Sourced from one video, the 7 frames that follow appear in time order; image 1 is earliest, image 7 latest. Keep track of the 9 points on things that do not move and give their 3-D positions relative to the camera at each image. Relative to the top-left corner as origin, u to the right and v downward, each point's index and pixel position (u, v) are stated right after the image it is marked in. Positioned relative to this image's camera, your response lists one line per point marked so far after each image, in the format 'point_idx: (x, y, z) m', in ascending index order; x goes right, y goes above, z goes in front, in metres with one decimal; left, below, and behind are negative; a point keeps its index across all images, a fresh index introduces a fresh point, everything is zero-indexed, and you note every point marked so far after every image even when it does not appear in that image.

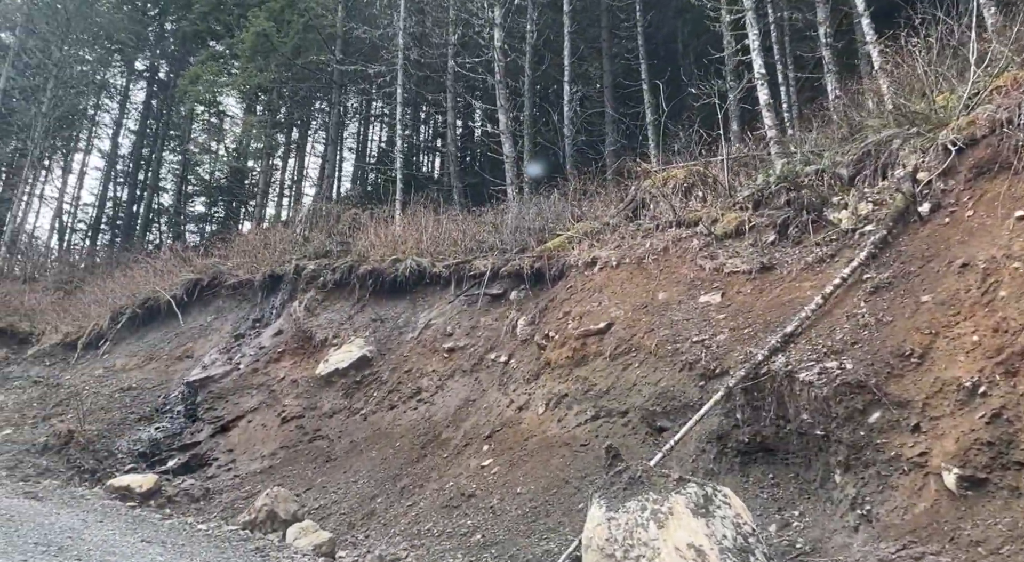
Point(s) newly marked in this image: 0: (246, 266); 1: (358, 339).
0: (-5.2, +0.3, +15.1) m
1: (-2.4, -0.9, +11.6) m
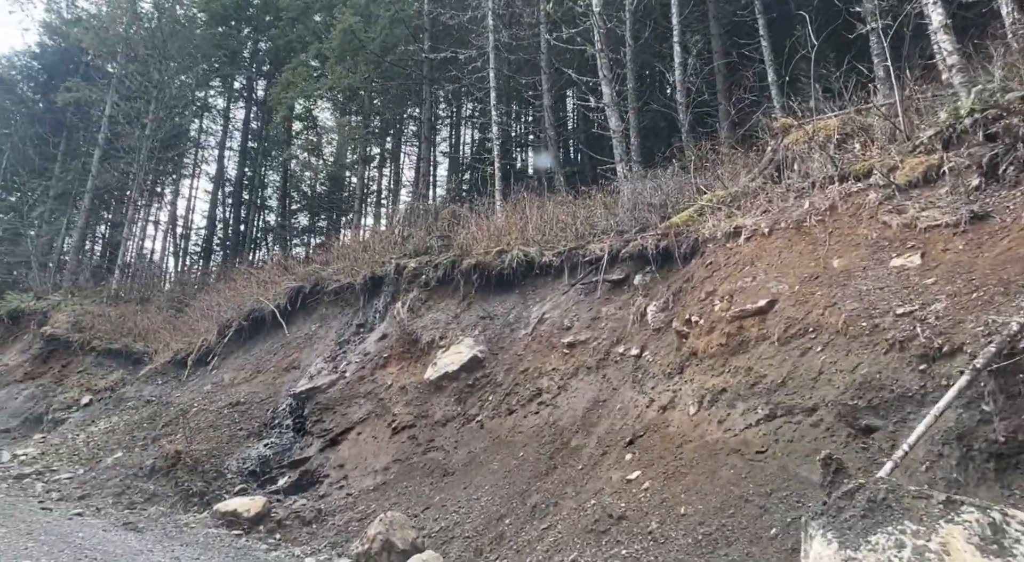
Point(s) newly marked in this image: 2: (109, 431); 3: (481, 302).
0: (-3.1, +0.2, +14.4) m
1: (-0.6, -0.8, +10.6) m
2: (-6.7, -2.5, +12.7) m
3: (-0.5, -0.3, +11.3) m
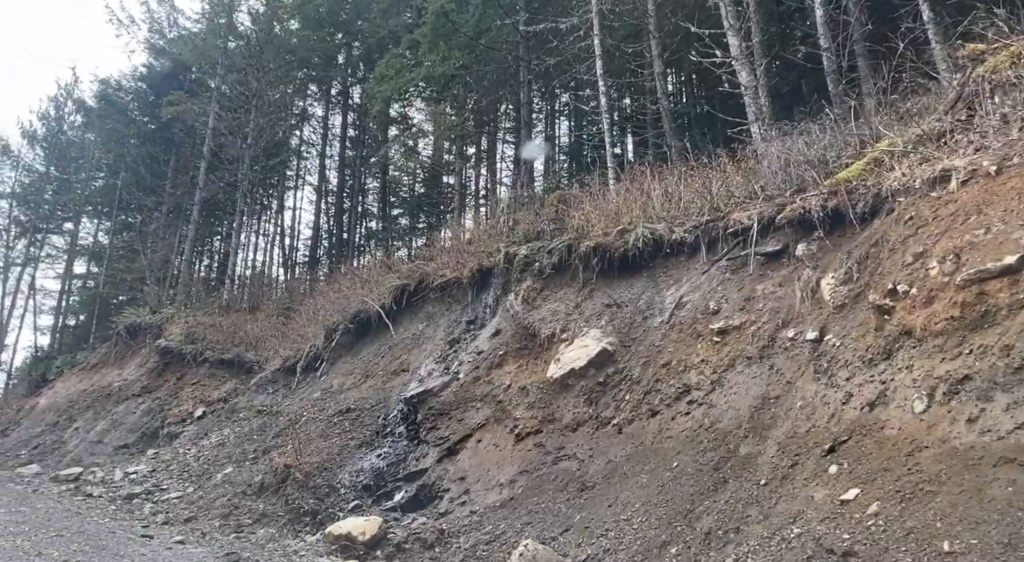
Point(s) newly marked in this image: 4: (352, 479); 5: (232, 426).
0: (-1.0, +0.3, +13.4) m
1: (+1.0, -0.6, +9.3) m
2: (-4.6, -2.6, +12.2) m
3: (+1.2, -0.1, +10.0) m
4: (-2.0, -2.5, +9.6) m
5: (-4.9, -2.5, +13.4) m
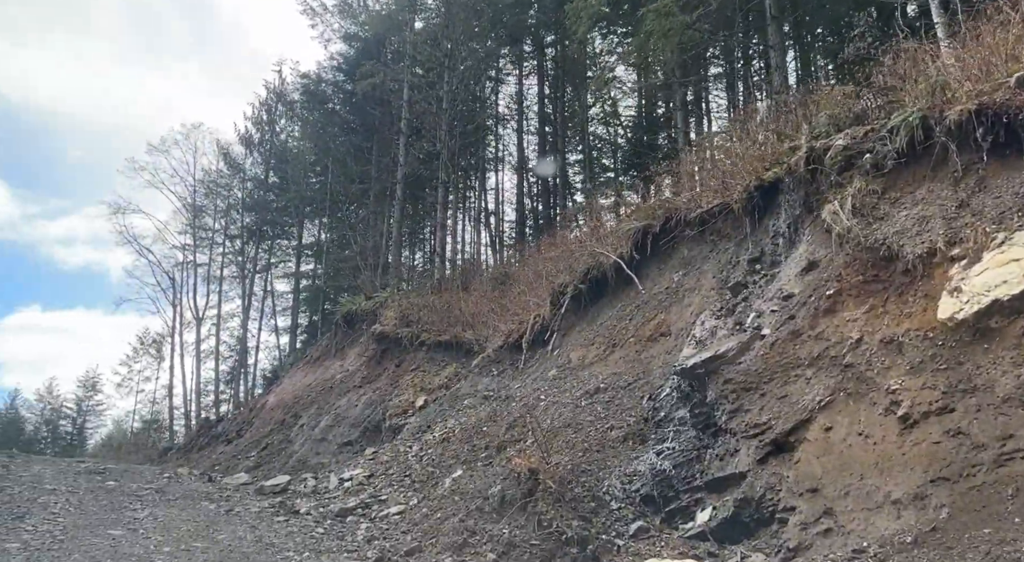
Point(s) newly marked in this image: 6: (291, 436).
0: (+2.6, +1.2, +10.0) m
1: (+3.6, +0.3, +5.5) m
2: (-0.9, -2.0, +9.8) m
3: (+3.9, +0.9, +6.1) m
4: (+1.0, -1.8, +6.6) m
5: (-0.8, -1.9, +11.0) m
6: (-4.6, -3.2, +16.0) m
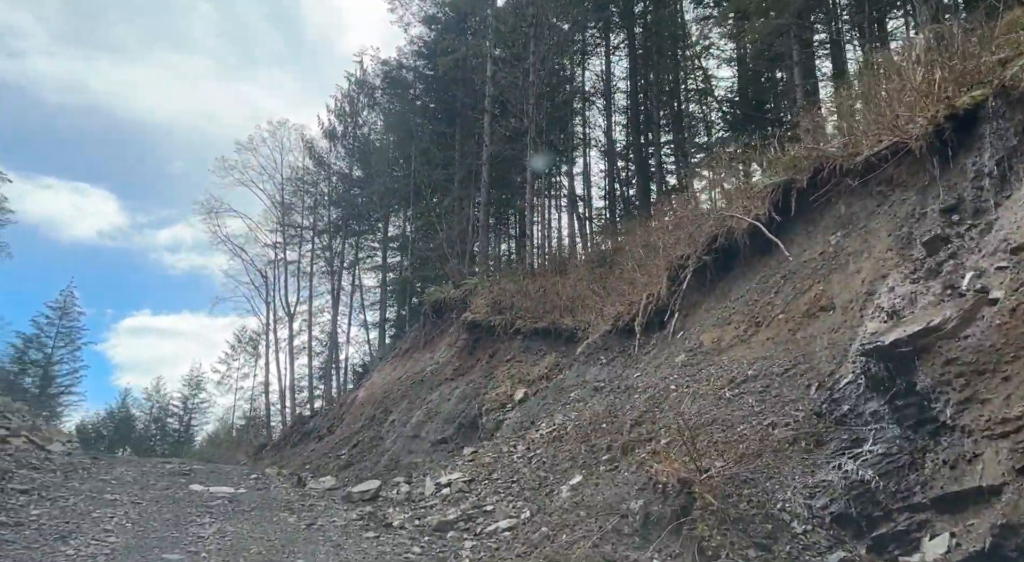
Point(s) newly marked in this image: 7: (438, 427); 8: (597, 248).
0: (+3.9, +1.6, +8.2) m
1: (+4.4, +0.7, +3.6) m
2: (+0.4, -1.7, +8.4) m
3: (+4.8, +1.3, +4.2) m
4: (+2.0, -1.5, +5.0) m
5: (+0.7, -1.6, +9.6) m
6: (-2.5, -3.0, +14.9) m
7: (-1.3, -2.5, +13.4) m
8: (+2.0, +0.8, +18.4) m
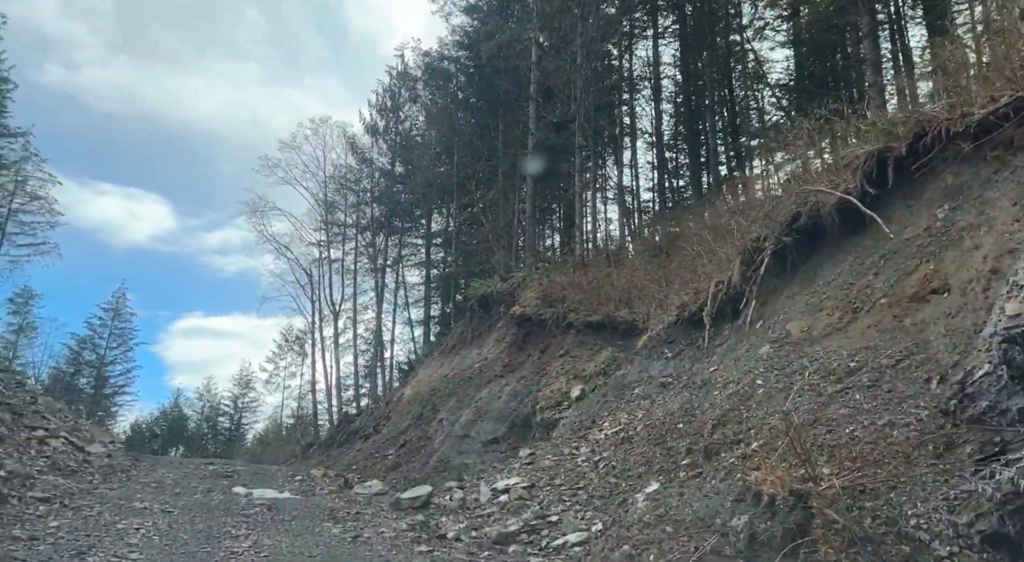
0: (+4.4, +1.8, +7.2) m
1: (+4.7, +0.9, +2.6) m
2: (+1.1, -1.6, +7.6) m
3: (+5.1, +1.5, +3.1) m
4: (+2.4, -1.3, +4.2) m
5: (+1.3, -1.5, +8.8) m
6: (-1.5, -2.8, +14.3) m
7: (-0.4, -2.4, +12.7) m
8: (+3.1, +1.0, +17.5) m
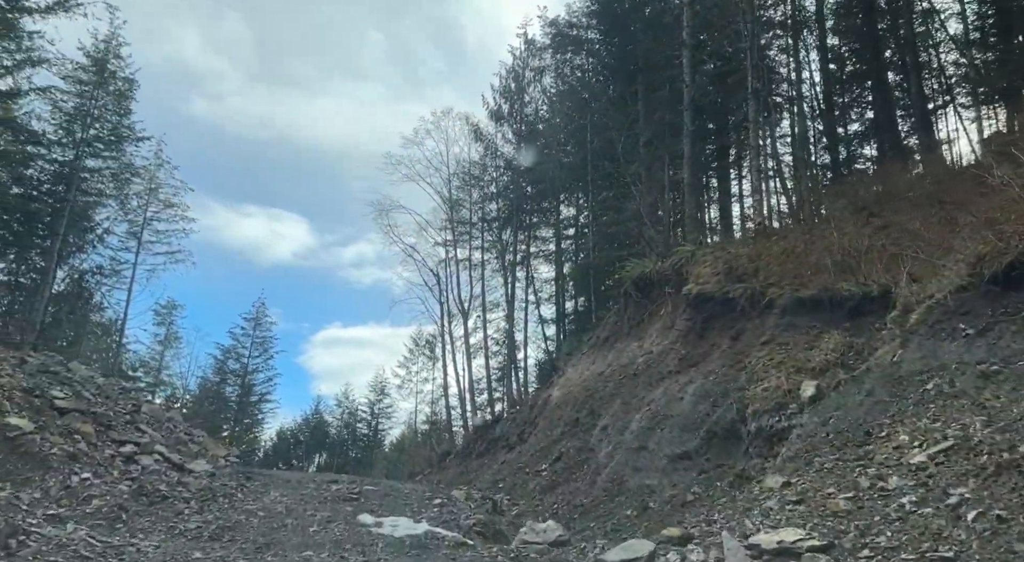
0: (+5.8, +2.4, +3.6) m
1: (+5.3, +1.5, -1.0) m
2: (+2.6, -1.1, +4.5) m
3: (+5.8, +2.1, -0.5) m
4: (+3.4, -0.8, +0.9) m
5: (+3.1, -1.0, +5.6) m
6: (+1.2, -2.4, +11.5) m
7: (+2.1, -2.0, +9.8) m
8: (+6.2, +1.5, +14.0) m
